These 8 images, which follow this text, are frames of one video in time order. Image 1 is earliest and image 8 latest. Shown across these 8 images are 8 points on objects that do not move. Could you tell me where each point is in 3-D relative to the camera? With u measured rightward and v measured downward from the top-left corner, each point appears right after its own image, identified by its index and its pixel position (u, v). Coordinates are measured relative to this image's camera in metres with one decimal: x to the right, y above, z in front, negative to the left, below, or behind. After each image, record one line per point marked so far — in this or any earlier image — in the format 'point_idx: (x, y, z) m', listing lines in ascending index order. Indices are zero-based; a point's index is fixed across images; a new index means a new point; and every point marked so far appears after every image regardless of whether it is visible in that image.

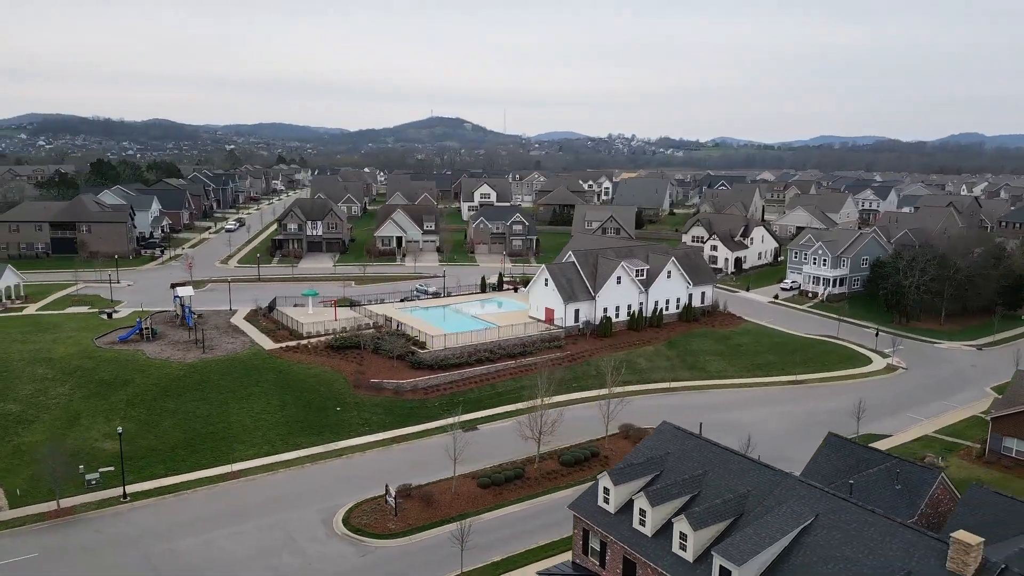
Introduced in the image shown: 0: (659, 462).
0: (+4.0, -4.7, +19.9) m
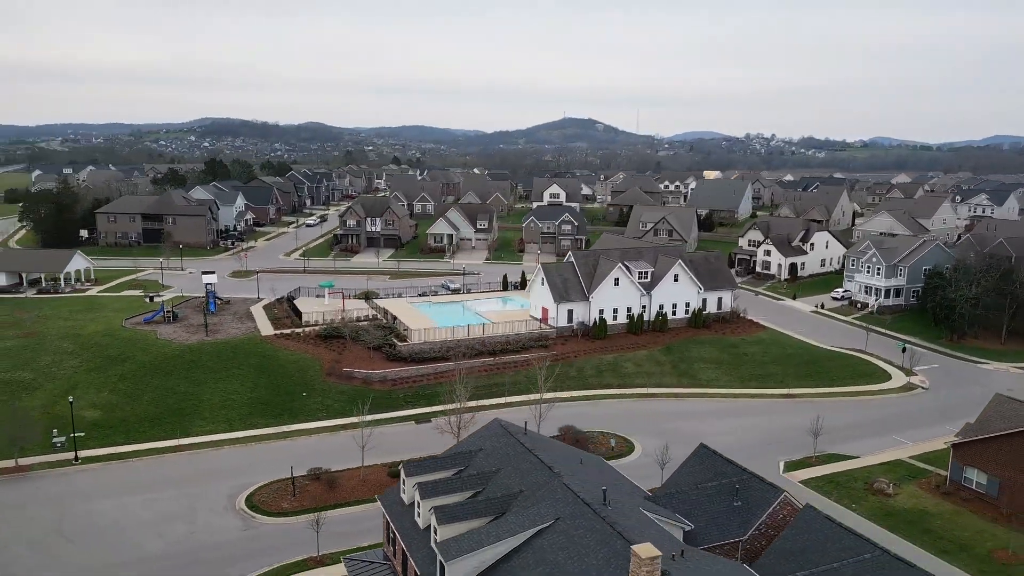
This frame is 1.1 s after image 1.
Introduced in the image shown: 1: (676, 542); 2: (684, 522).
0: (-1.2, -4.6, +19.9) m
1: (+3.6, -5.5, +15.9) m
2: (+4.5, -6.1, +19.2) m
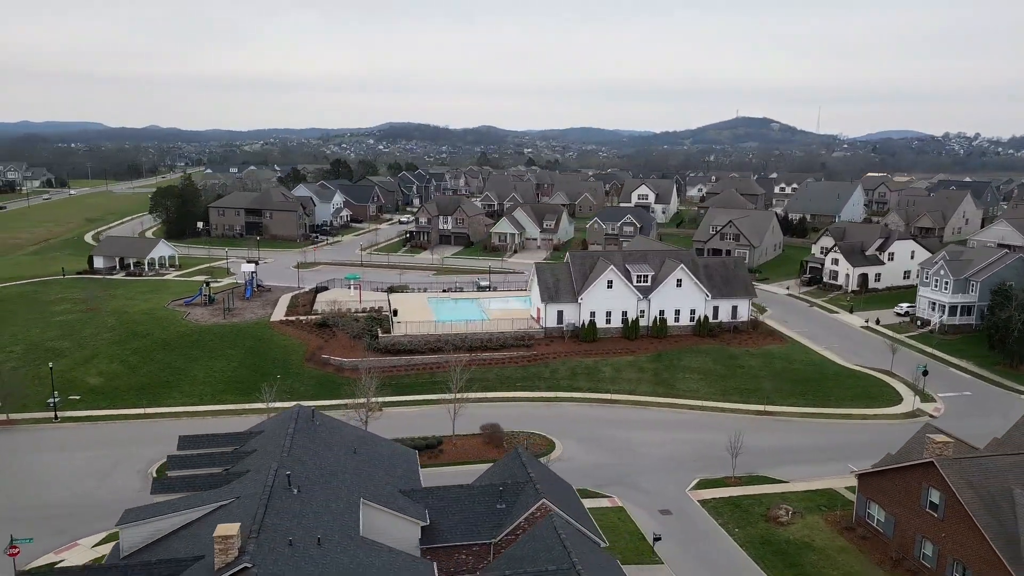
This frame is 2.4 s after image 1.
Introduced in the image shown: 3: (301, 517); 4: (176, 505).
0: (-7.7, -4.2, +21.1) m
1: (-3.8, -5.4, +16.1) m
2: (-2.2, -6.0, +19.2) m
3: (-4.6, -5.0, +16.1) m
4: (-7.7, -5.0, +17.2) m
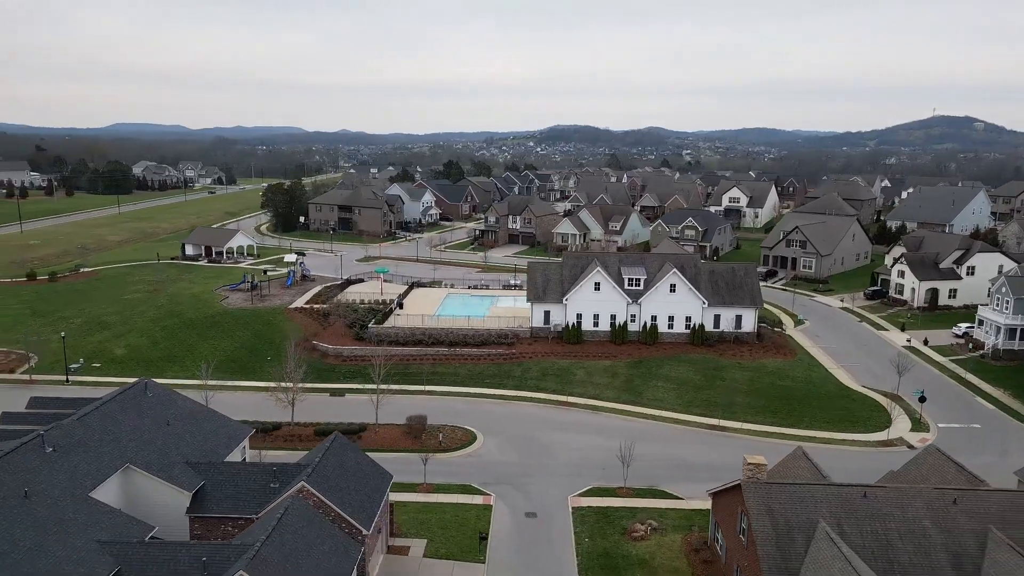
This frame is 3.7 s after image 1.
0: (-13.6, -3.6, +23.7) m
1: (-11.0, -4.9, +18.0) m
2: (-8.8, -5.6, +20.7) m
3: (-11.7, -4.5, +18.1) m
4: (-14.6, -4.4, +19.9) m
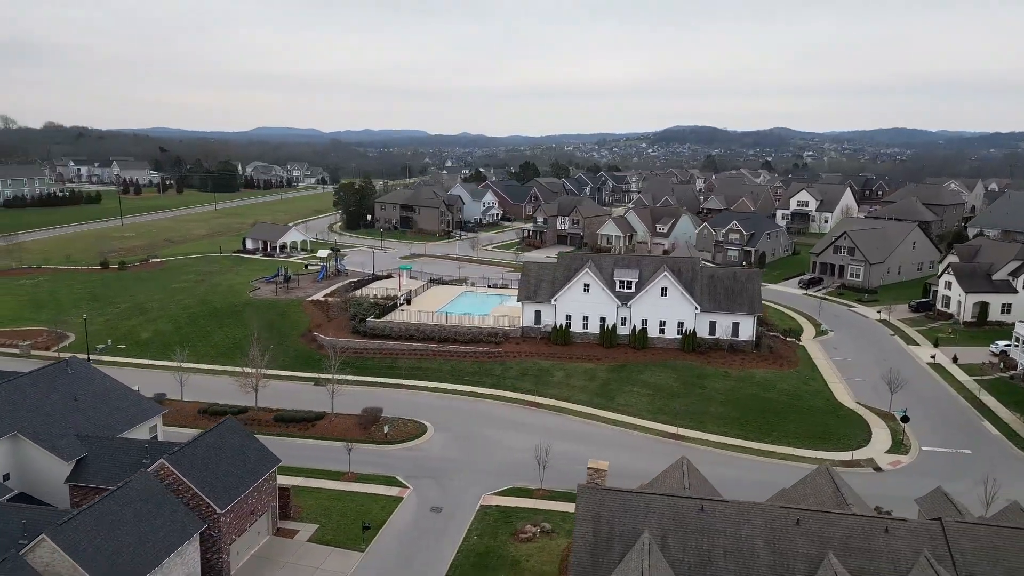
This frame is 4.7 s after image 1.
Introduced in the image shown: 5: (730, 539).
0: (-17.4, -3.1, +26.1) m
1: (-15.7, -4.4, +20.1) m
2: (-13.1, -5.2, +22.4) m
3: (-16.4, -3.9, +20.3) m
4: (-18.9, -3.8, +22.5) m
5: (+5.4, -6.2, +18.3) m
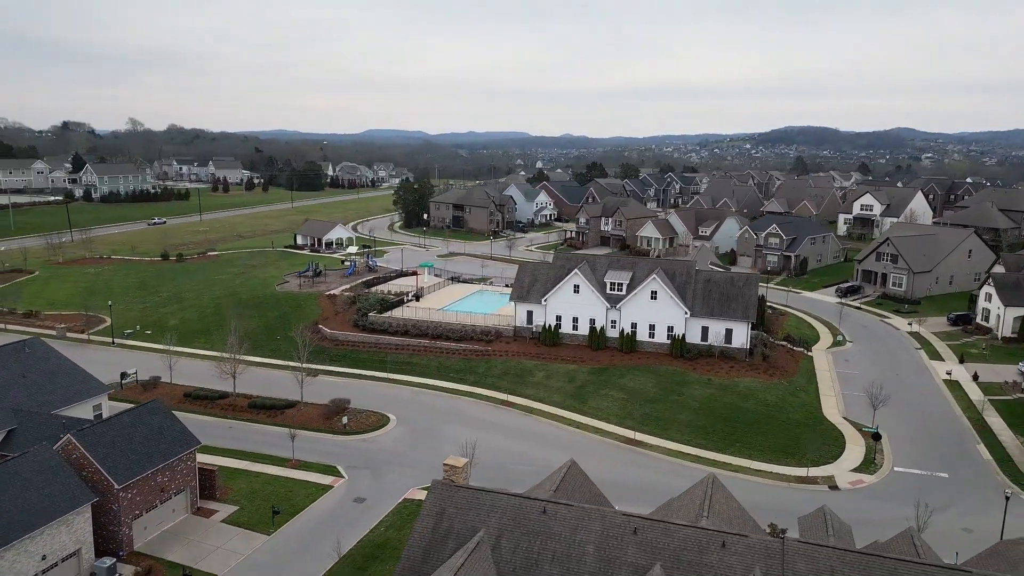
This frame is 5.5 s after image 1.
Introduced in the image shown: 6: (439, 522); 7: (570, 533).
0: (-20.3, -2.5, +28.6) m
1: (-19.4, -3.8, +22.5) m
2: (-16.6, -4.7, +24.4) m
3: (-20.1, -3.4, +22.8) m
4: (-22.3, -3.1, +25.3) m
5: (+1.2, -6.2, +17.9) m
6: (-1.9, -6.0, +18.9) m
7: (+1.4, -6.0, +18.1) m
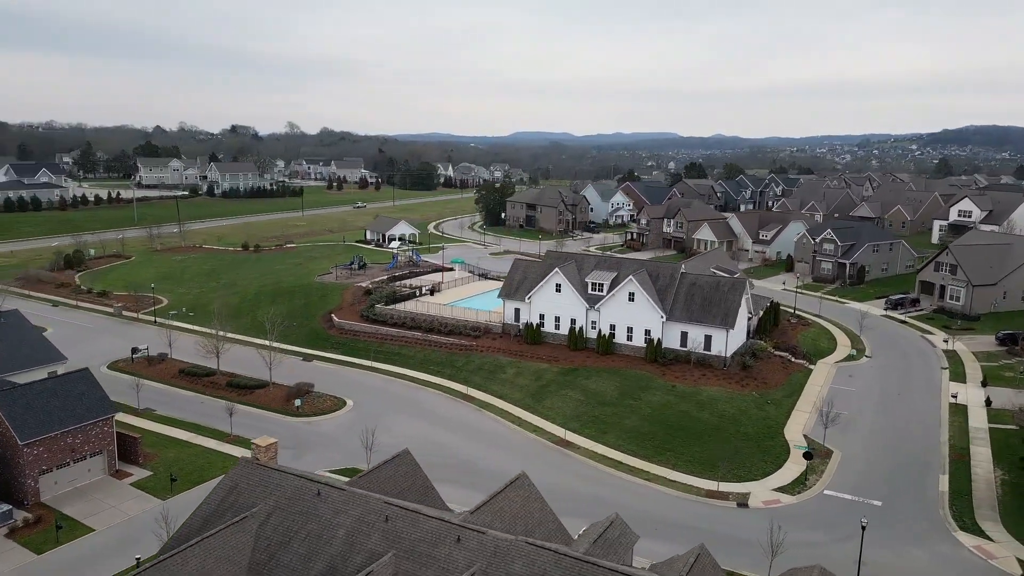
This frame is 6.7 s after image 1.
0: (-23.9, -1.5, +33.0) m
1: (-24.2, -2.8, +26.8) m
2: (-21.1, -3.8, +28.2) m
3: (-24.8, -2.4, +27.2) m
4: (-26.5, -2.1, +30.1) m
5: (-4.9, -5.9, +18.5) m
6: (-7.7, -5.6, +20.0) m
7: (-4.6, -5.8, +18.7) m
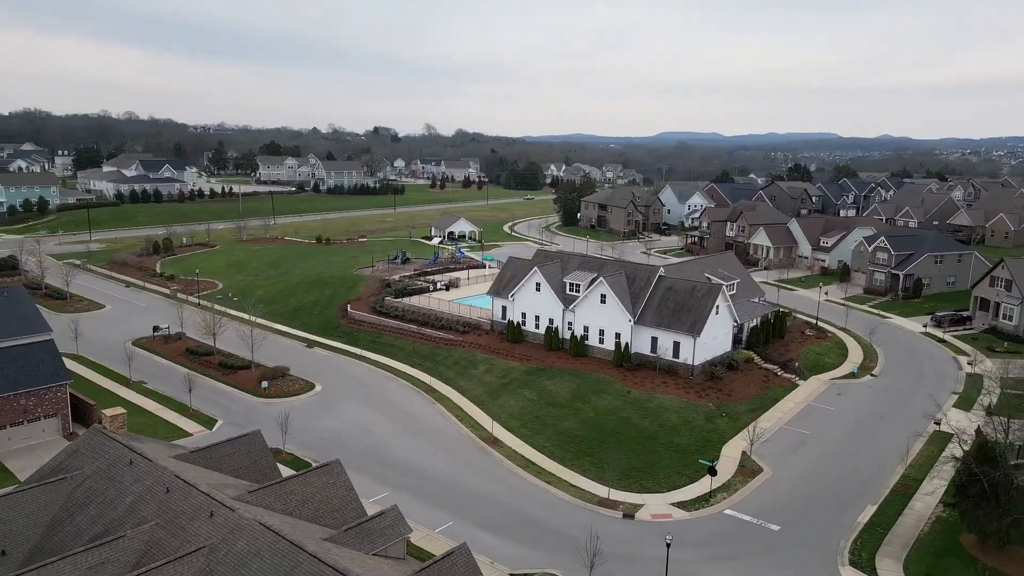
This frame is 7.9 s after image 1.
0: (-26.6, -0.4, +37.7) m
1: (-28.0, -1.6, +31.7) m
2: (-24.8, -2.7, +32.5) m
3: (-28.5, -1.1, +32.2) m
4: (-29.7, -0.8, +35.3) m
5: (-10.7, -5.5, +20.0) m
6: (-13.2, -5.0, +22.0) m
7: (-10.4, -5.3, +20.1) m
